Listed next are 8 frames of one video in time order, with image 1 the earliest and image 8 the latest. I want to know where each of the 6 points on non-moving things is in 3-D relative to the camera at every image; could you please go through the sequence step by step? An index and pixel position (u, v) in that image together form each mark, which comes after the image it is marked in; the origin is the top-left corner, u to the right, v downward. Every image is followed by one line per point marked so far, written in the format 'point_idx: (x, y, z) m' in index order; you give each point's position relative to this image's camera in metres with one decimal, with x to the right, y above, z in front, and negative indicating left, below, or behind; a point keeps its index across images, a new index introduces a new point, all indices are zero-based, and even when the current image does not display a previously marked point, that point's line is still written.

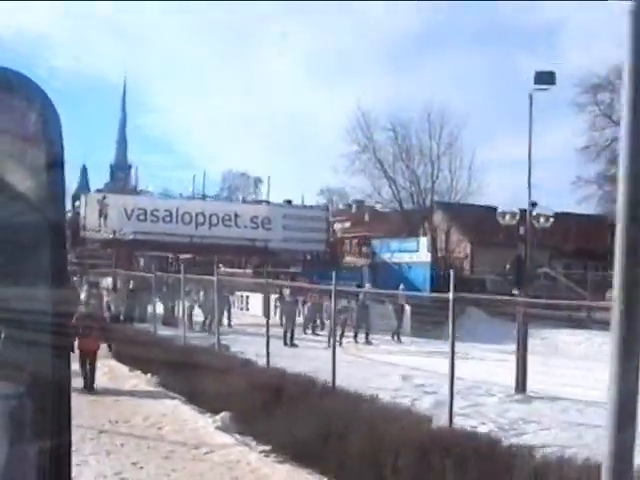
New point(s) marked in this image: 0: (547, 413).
0: (+2.4, -1.8, +15.1) m
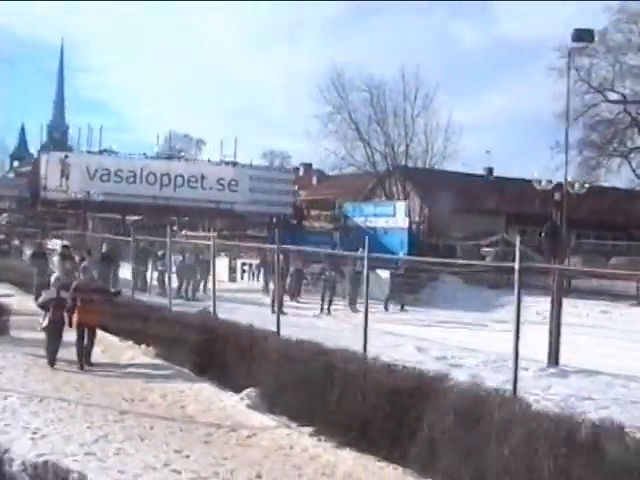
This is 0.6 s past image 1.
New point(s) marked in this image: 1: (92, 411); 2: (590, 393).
0: (+2.7, -1.5, +13.9) m
1: (-1.8, -1.4, +11.4) m
2: (+2.6, -1.5, +13.5) m
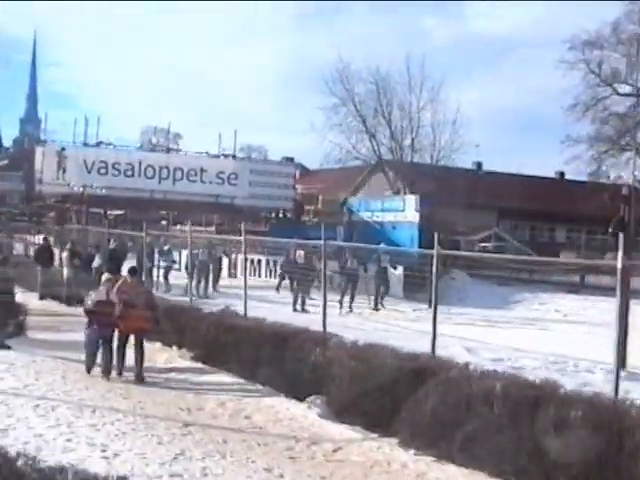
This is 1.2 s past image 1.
0: (+3.2, -1.4, +12.9) m
1: (-1.2, -1.3, +10.2) m
2: (+3.1, -1.4, +12.5) m
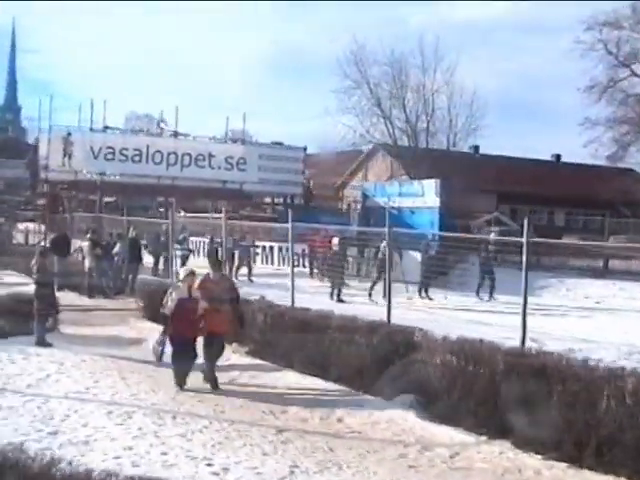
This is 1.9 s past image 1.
0: (+3.9, -1.2, +12.0) m
1: (-0.5, -1.2, +9.3) m
2: (+3.8, -1.2, +11.6) m
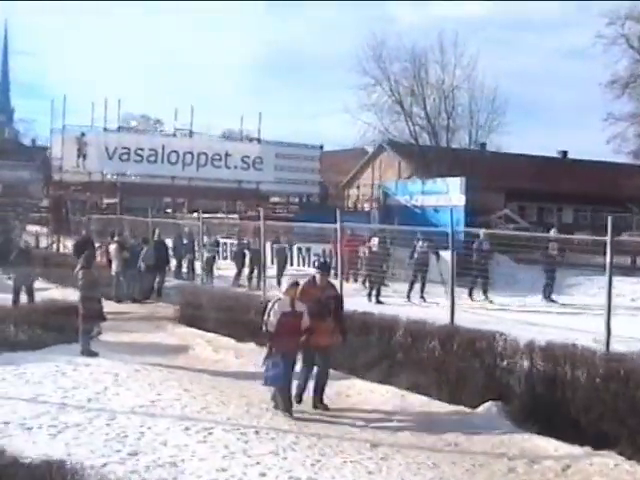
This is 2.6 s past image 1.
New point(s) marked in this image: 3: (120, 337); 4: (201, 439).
0: (+4.4, -1.2, +11.4) m
1: (+0.1, -1.3, +8.6) m
2: (+4.3, -1.2, +11.0) m
3: (-2.0, -1.0, +14.5) m
4: (-0.7, -1.2, +8.6) m
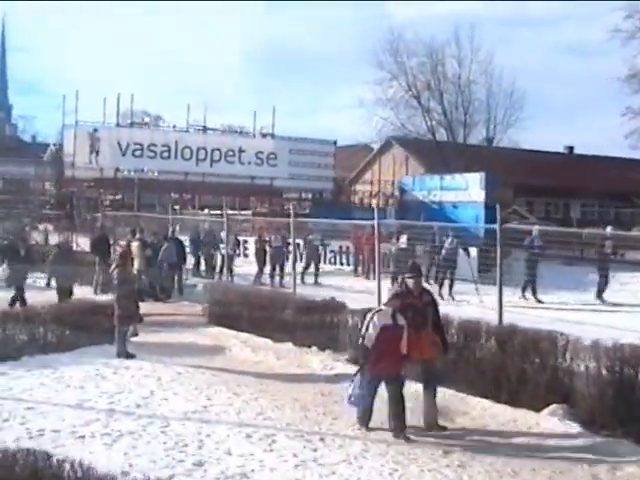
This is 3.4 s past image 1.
0: (+4.8, -1.1, +11.0) m
1: (+0.5, -1.2, +8.1) m
2: (+4.7, -1.1, +10.6) m
3: (-1.7, -1.0, +14.1) m
4: (-0.3, -1.2, +8.1) m
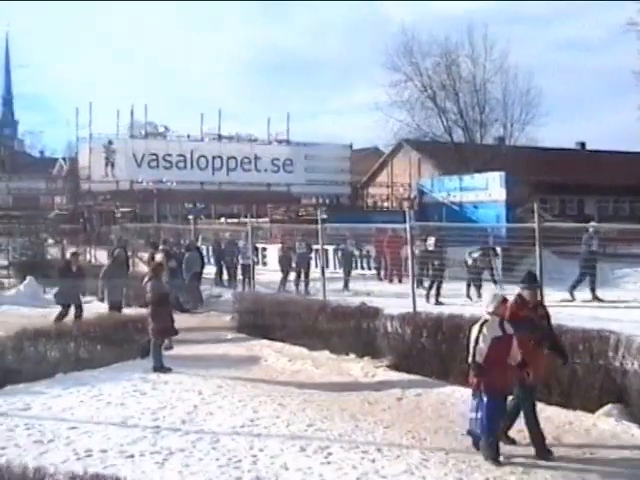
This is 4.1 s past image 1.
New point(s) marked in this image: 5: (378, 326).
0: (+5.2, -1.0, +10.7) m
1: (+0.9, -1.2, +7.9) m
2: (+5.1, -1.0, +10.3) m
3: (-1.3, -1.1, +13.8) m
4: (0.0, -1.2, +7.9) m
5: (+0.5, -0.8, +13.2) m
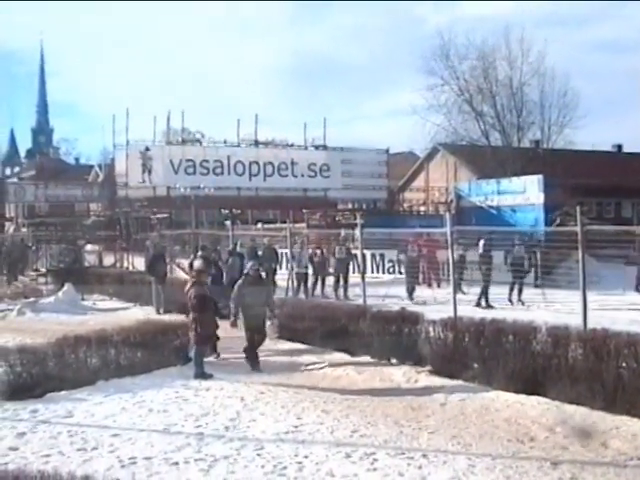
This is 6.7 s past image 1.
0: (+5.5, -1.0, +10.5) m
1: (+1.1, -1.3, +7.8) m
2: (+5.4, -1.0, +10.1) m
3: (-0.9, -1.1, +13.8) m
4: (+0.3, -1.3, +7.8) m
5: (+0.9, -0.8, +13.1) m
